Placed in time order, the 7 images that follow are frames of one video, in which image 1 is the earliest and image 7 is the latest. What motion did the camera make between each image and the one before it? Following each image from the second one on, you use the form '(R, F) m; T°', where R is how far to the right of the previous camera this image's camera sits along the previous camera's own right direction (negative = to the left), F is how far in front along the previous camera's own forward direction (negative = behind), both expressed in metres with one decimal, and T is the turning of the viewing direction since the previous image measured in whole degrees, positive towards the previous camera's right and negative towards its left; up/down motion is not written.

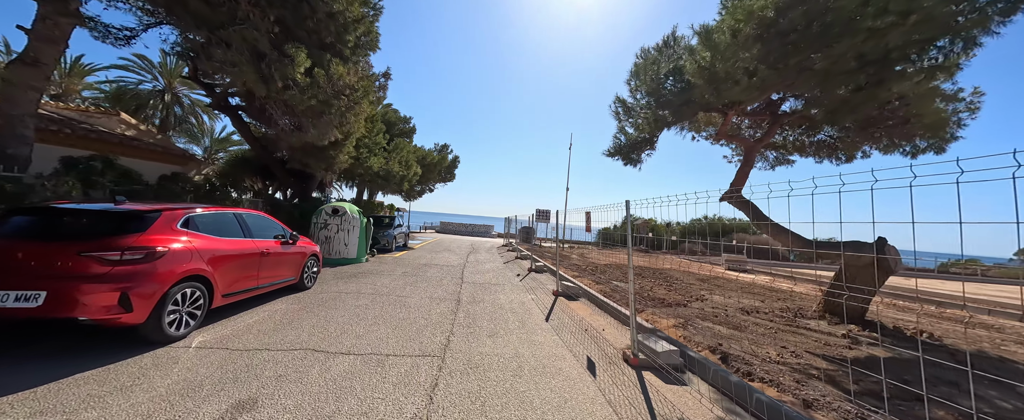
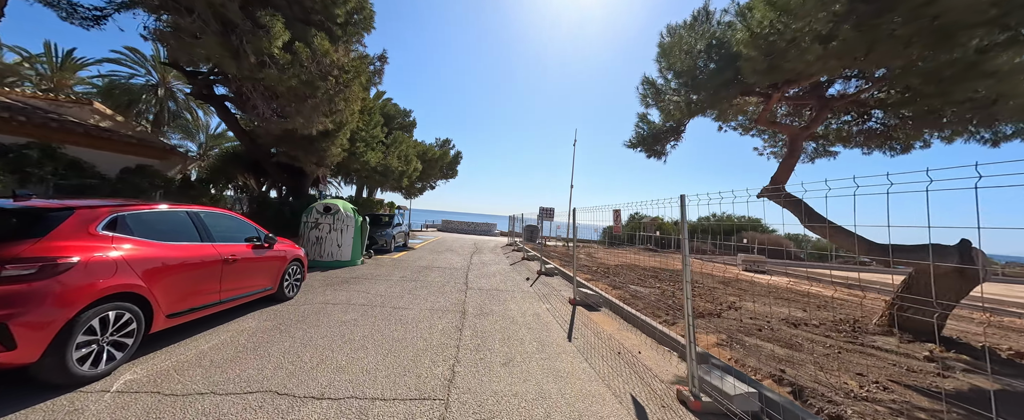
(-0.2, +0.8) m; 0°
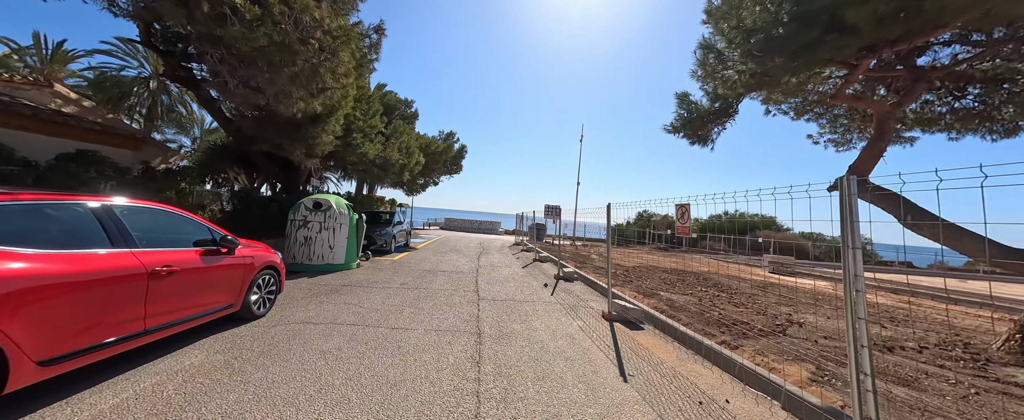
(-0.4, +1.1) m; 0°
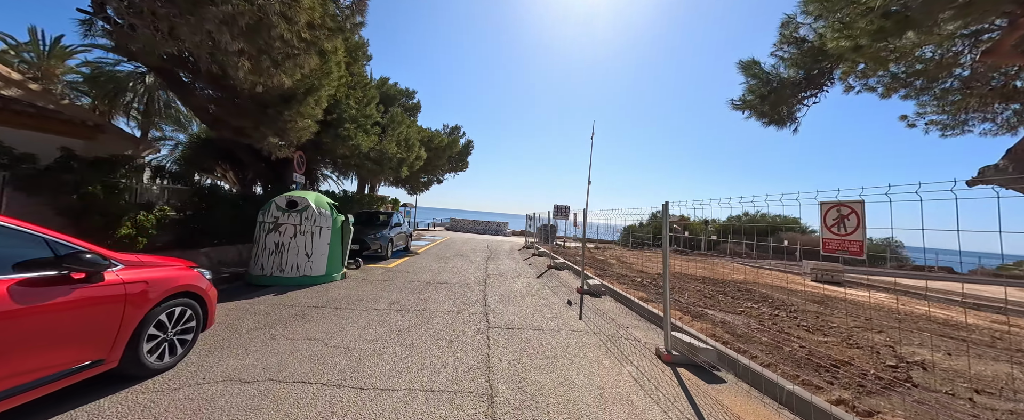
(-0.2, +1.4) m; -1°
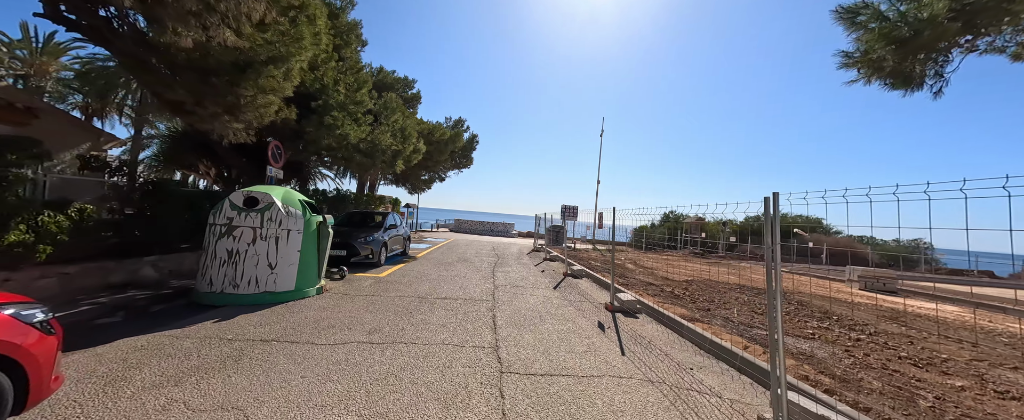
(-0.2, +1.3) m; -1°
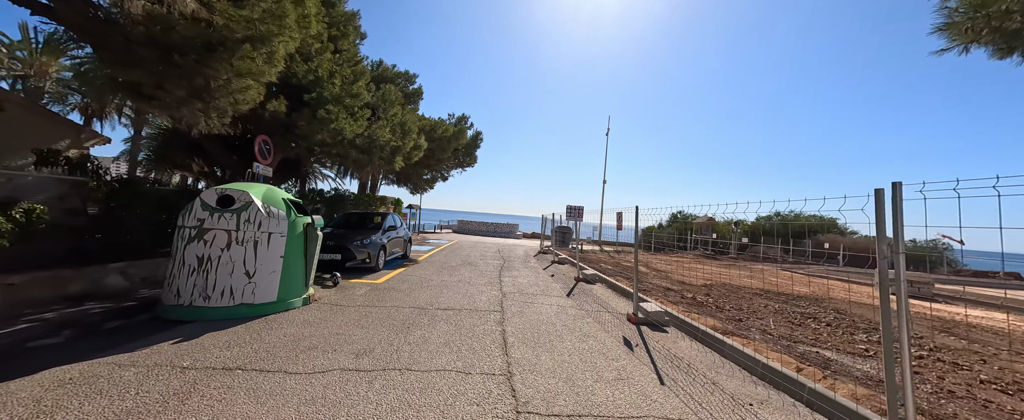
(-0.1, +0.6) m; -1°
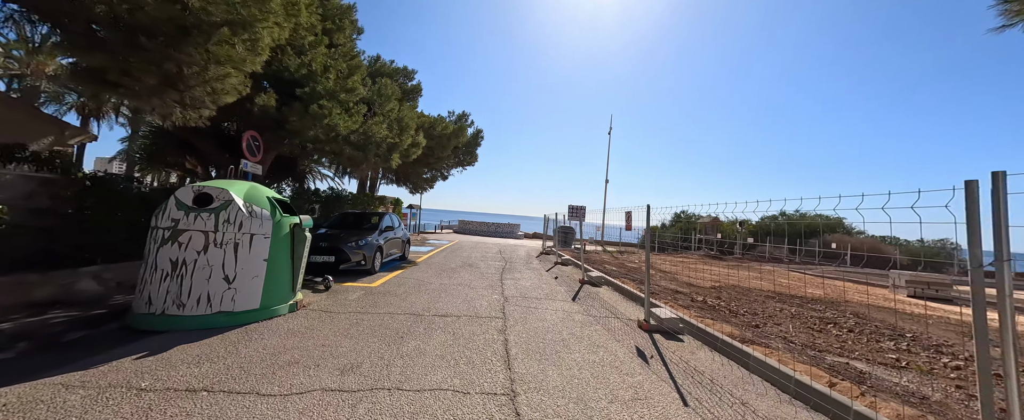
(0.0, +0.4) m; 0°
